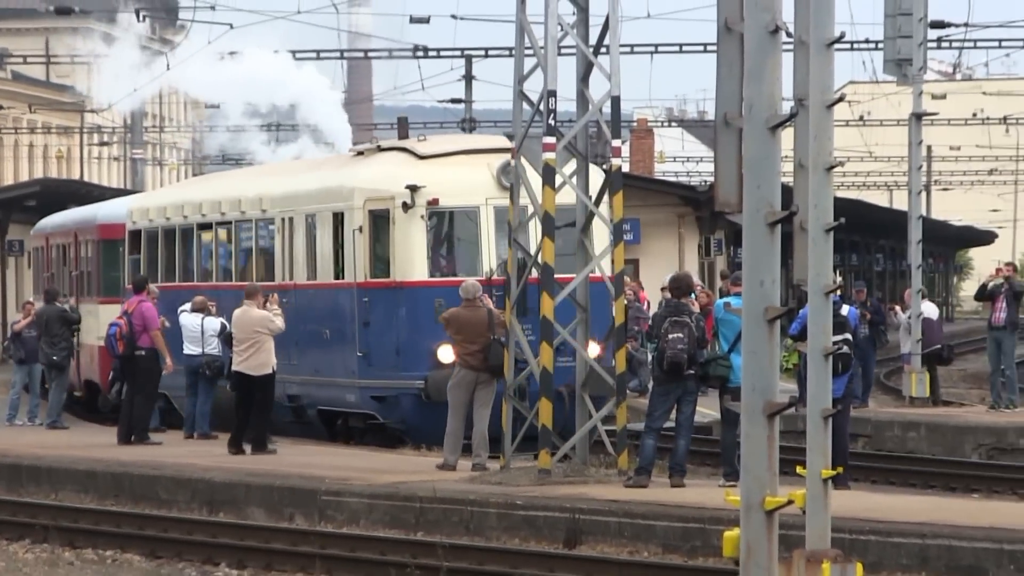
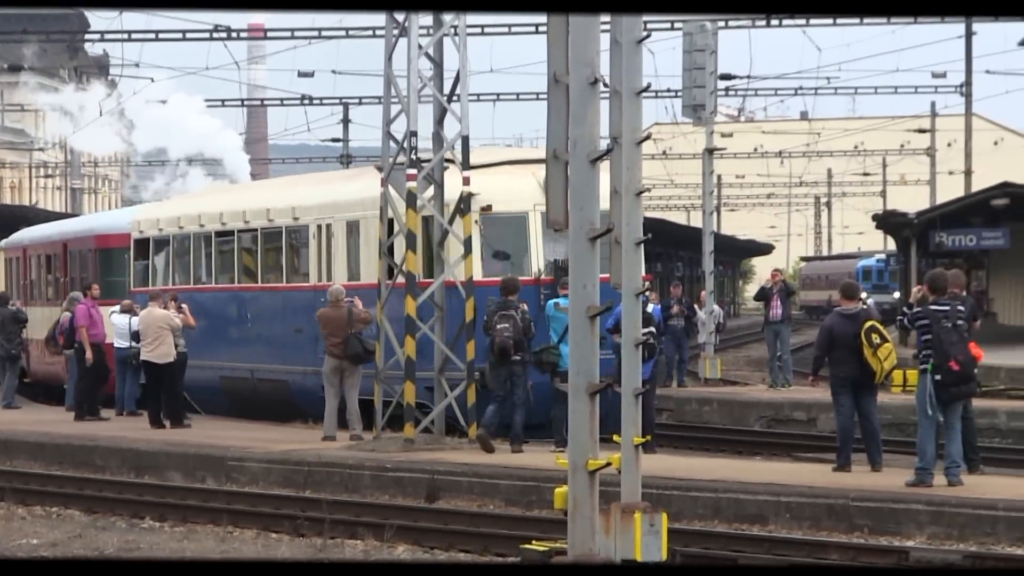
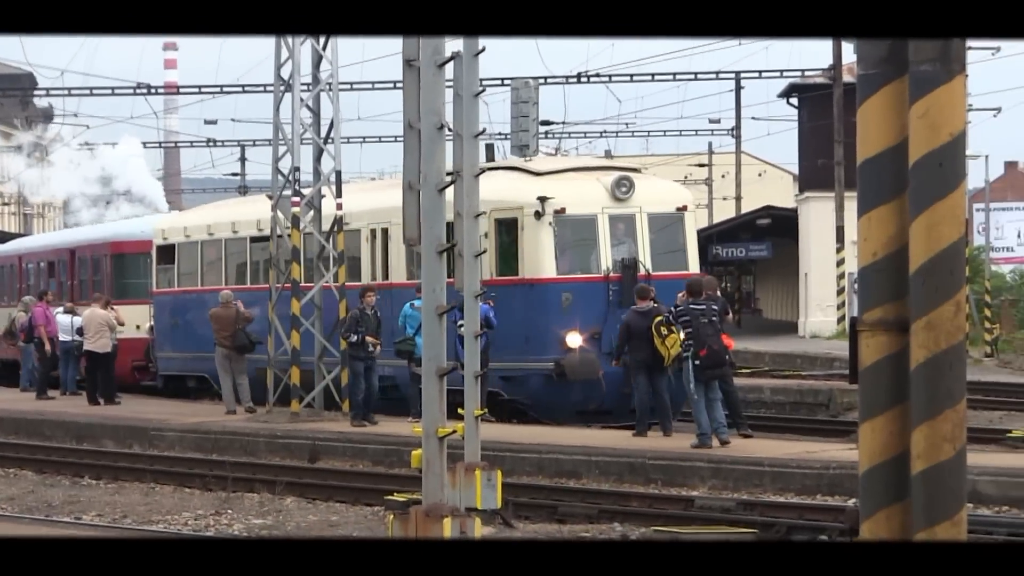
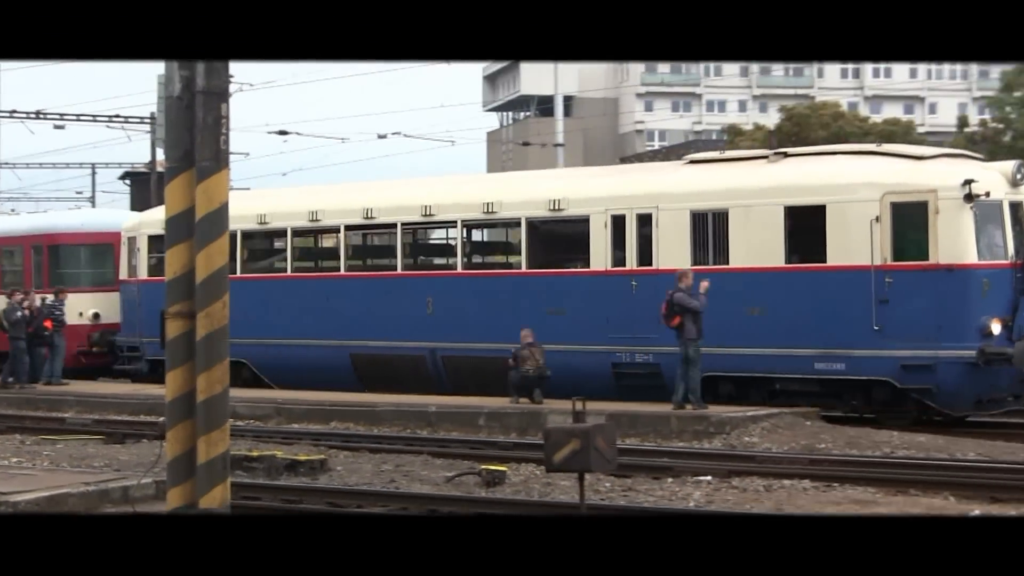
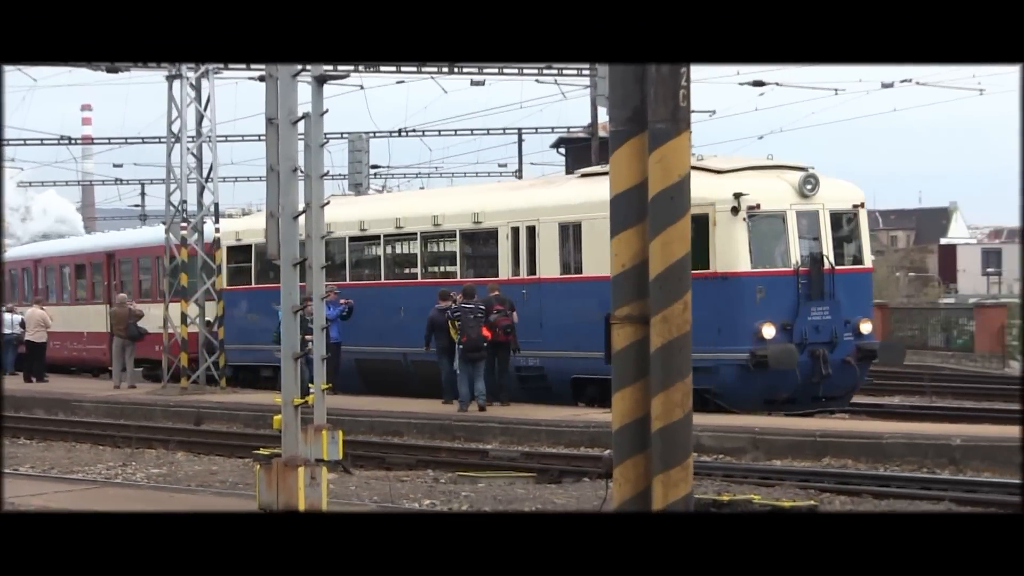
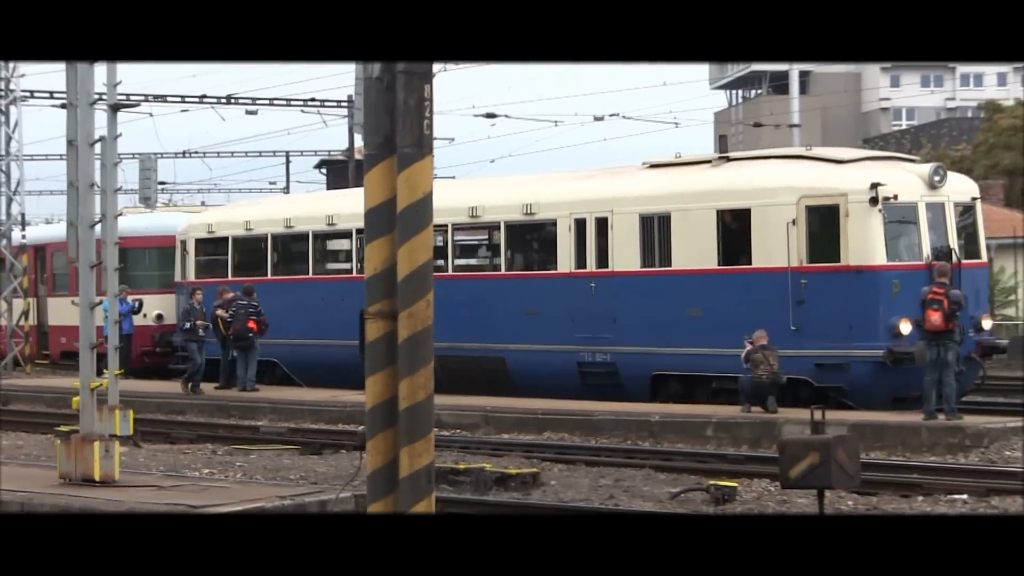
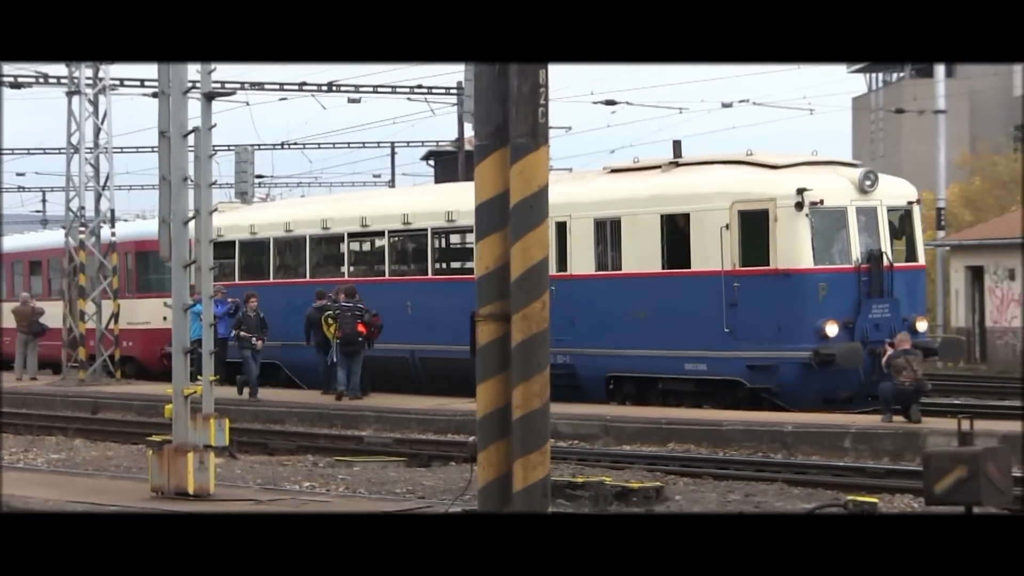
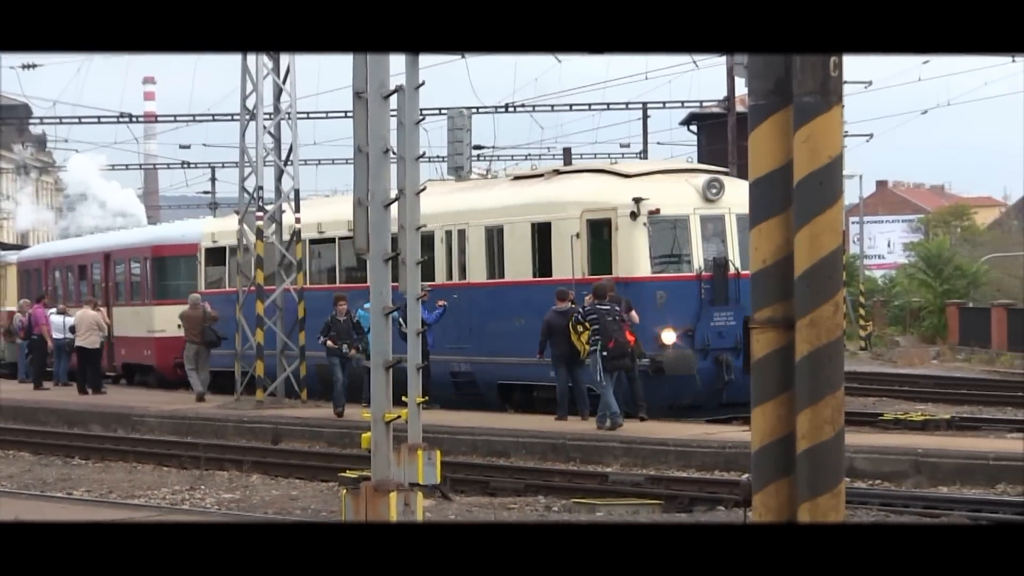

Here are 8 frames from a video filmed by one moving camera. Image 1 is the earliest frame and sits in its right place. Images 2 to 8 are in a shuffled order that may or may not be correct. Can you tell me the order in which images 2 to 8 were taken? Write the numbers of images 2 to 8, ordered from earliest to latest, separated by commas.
2, 3, 8, 5, 7, 6, 4
